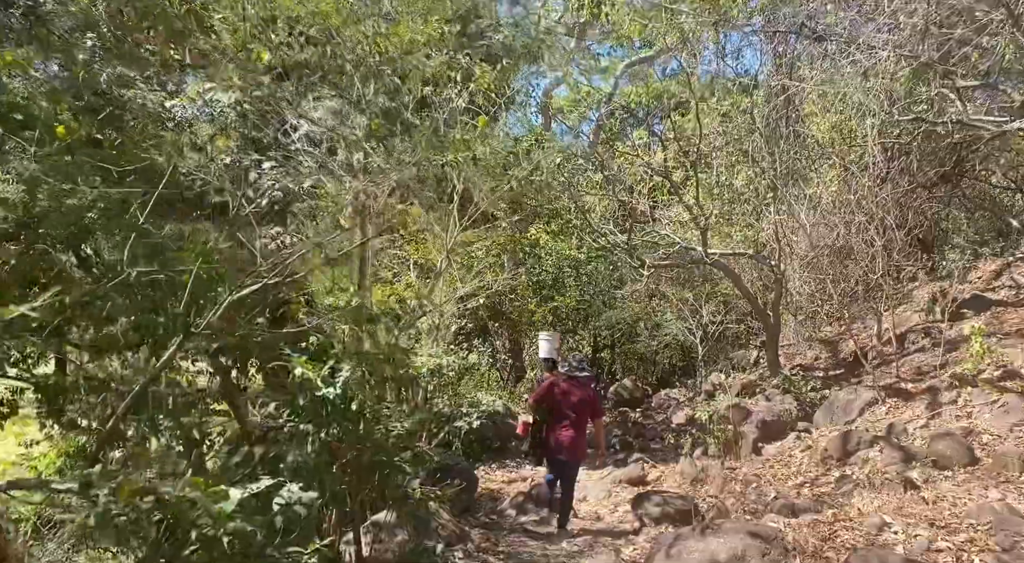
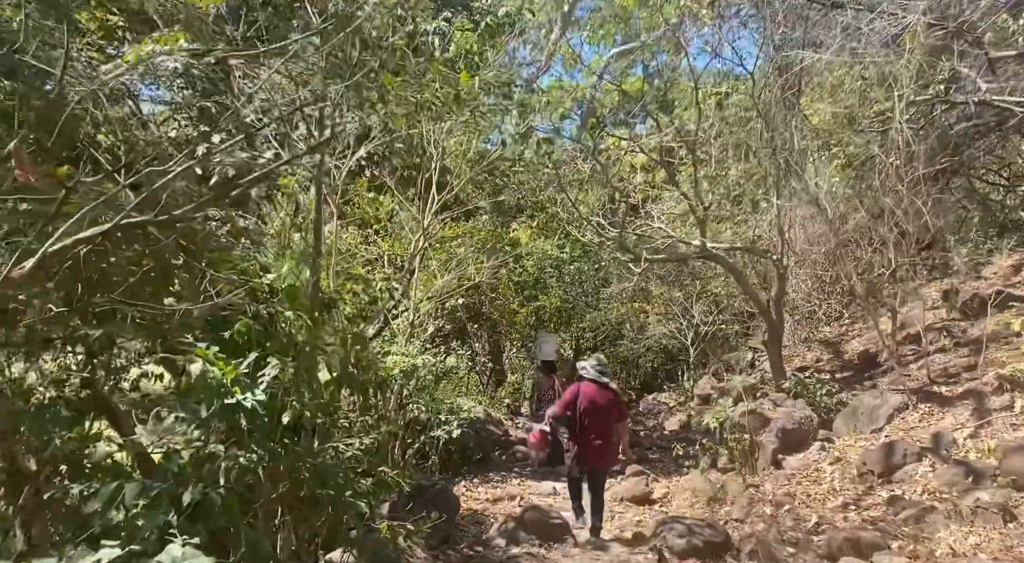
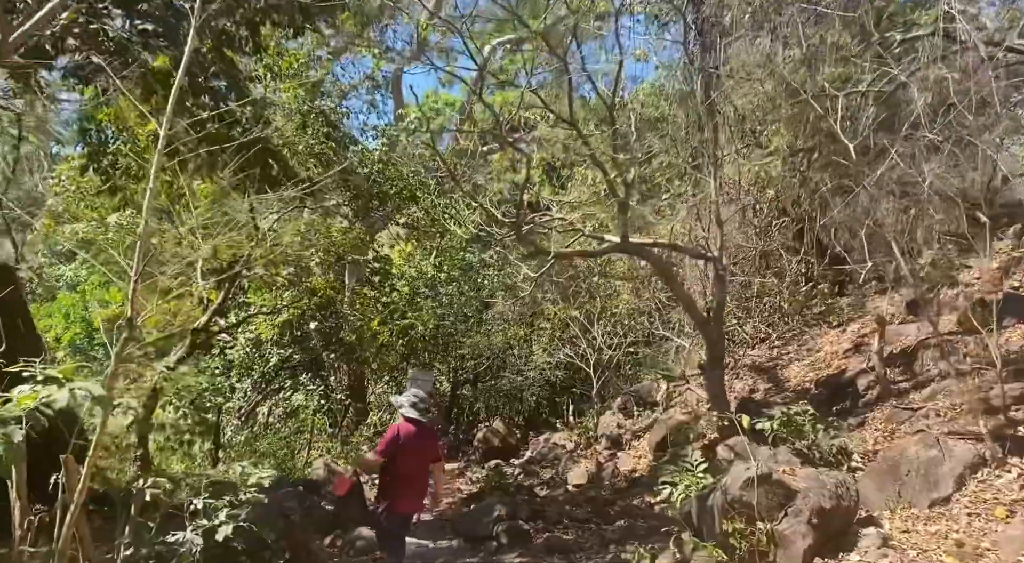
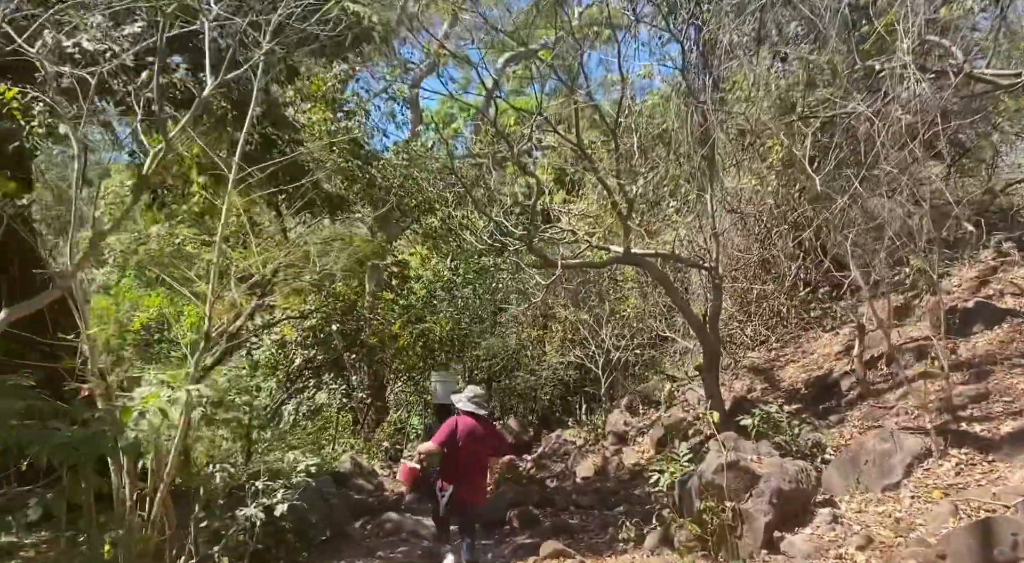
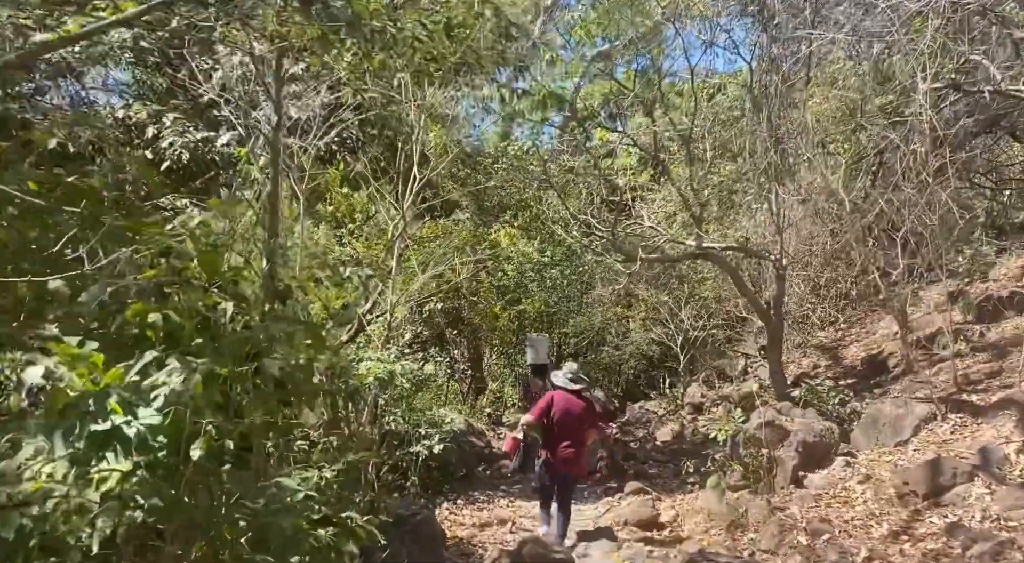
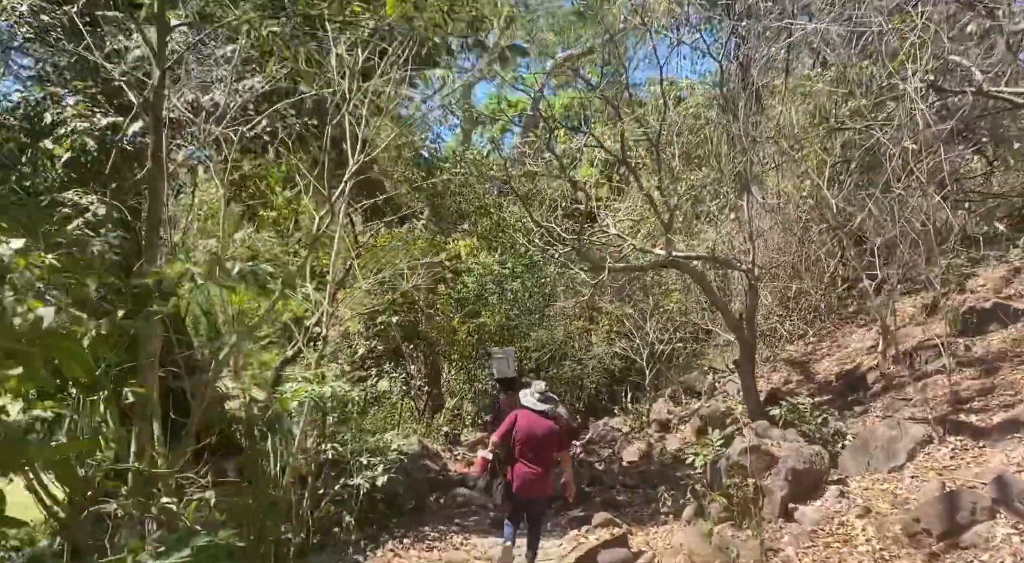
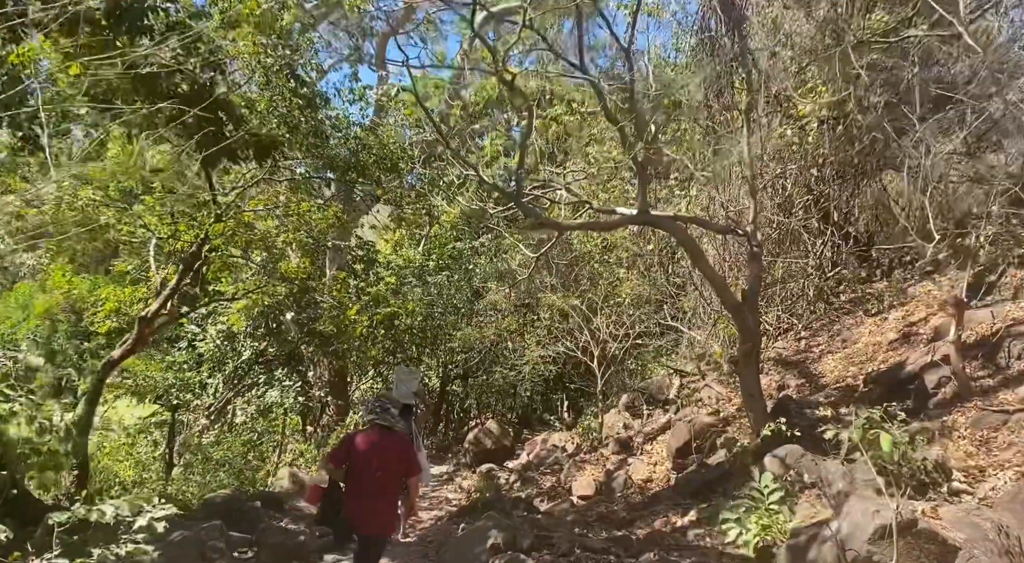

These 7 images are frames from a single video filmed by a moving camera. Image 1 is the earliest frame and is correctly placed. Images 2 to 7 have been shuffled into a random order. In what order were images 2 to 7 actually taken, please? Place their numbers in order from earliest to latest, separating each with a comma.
2, 5, 6, 4, 3, 7
